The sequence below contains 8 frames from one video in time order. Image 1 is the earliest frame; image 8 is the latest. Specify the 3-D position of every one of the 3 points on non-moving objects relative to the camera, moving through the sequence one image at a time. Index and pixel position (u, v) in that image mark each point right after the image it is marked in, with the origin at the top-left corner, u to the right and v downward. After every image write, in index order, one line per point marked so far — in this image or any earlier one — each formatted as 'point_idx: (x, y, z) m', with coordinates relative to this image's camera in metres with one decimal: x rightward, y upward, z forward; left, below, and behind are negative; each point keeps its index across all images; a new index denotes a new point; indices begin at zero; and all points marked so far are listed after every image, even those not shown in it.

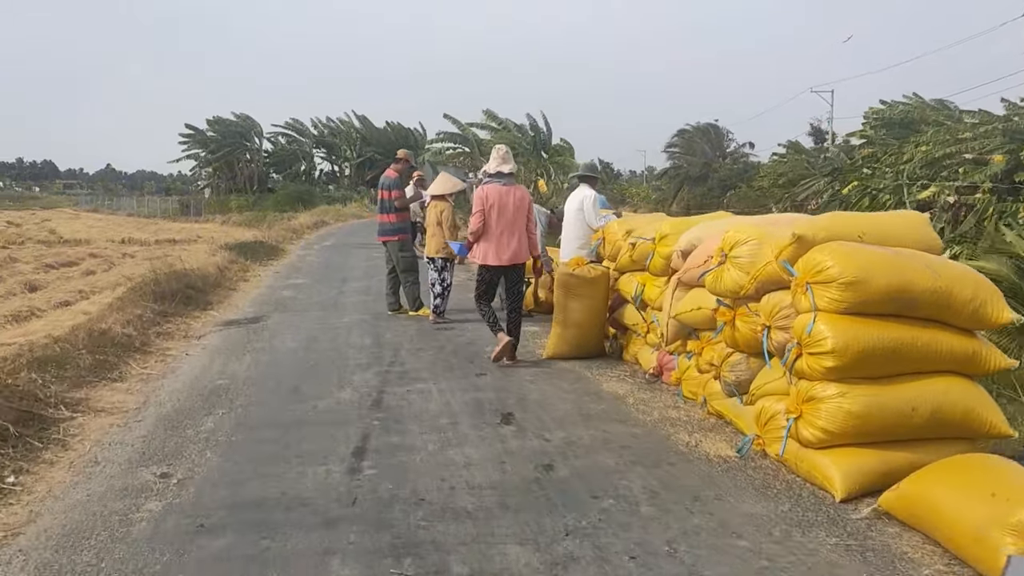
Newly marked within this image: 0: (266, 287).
0: (-3.2, 0.0, +12.2) m
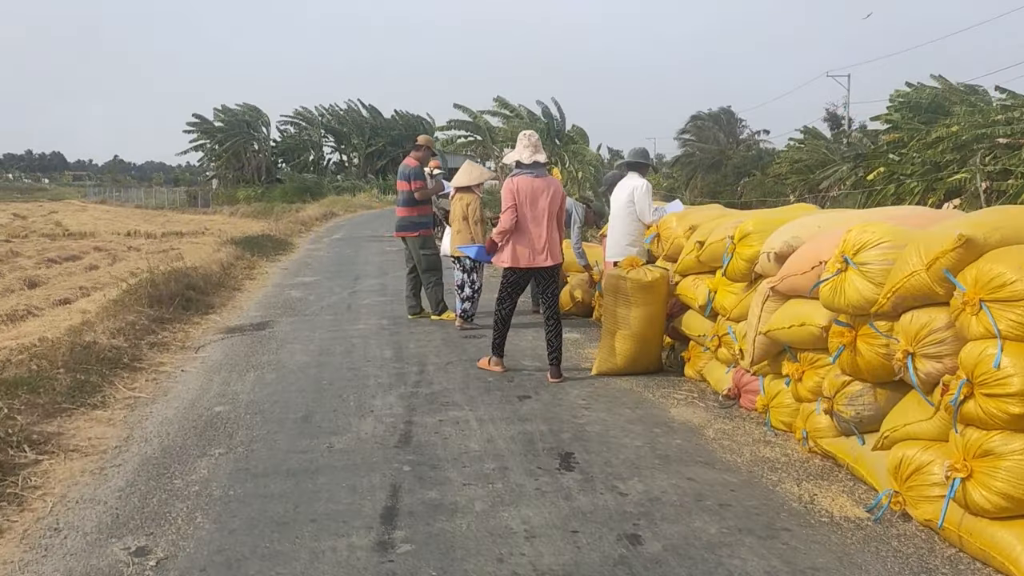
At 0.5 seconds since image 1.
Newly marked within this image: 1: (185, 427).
0: (-2.9, 0.0, +11.3) m
1: (-1.7, -0.7, +4.8) m
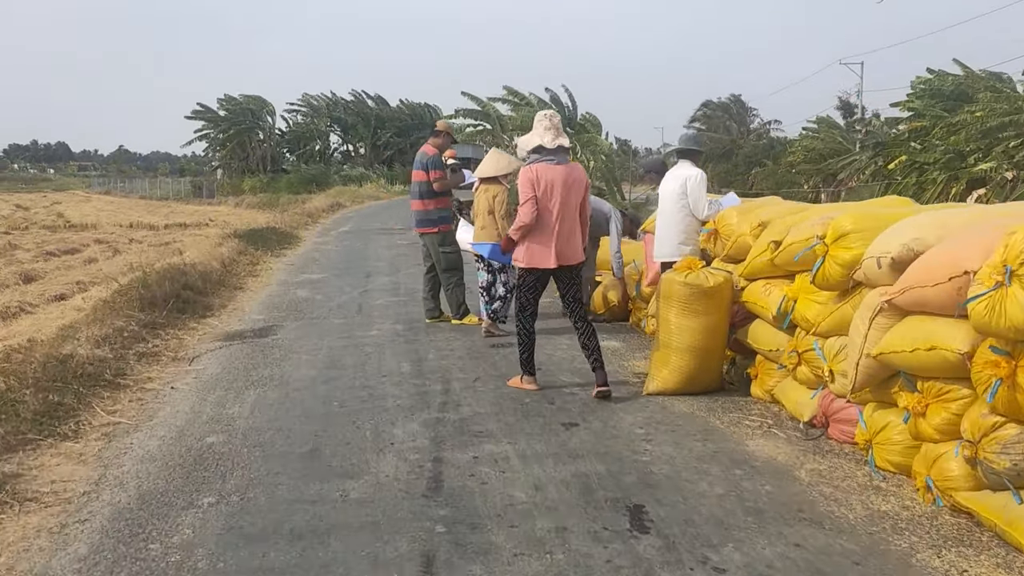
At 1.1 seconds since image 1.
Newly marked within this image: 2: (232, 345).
0: (-2.6, 0.0, +10.5) m
1: (-1.5, -0.8, +4.1) m
2: (-2.1, -0.4, +6.9) m
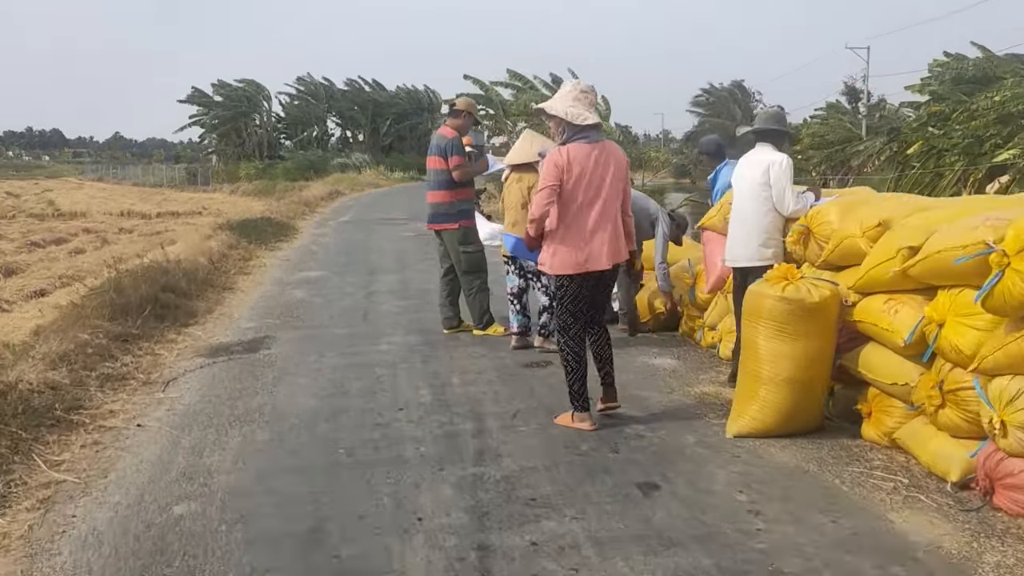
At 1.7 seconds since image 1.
0: (-2.4, 0.0, +9.4) m
1: (-1.3, -0.9, +3.0) m
2: (-1.9, -0.5, +5.9) m
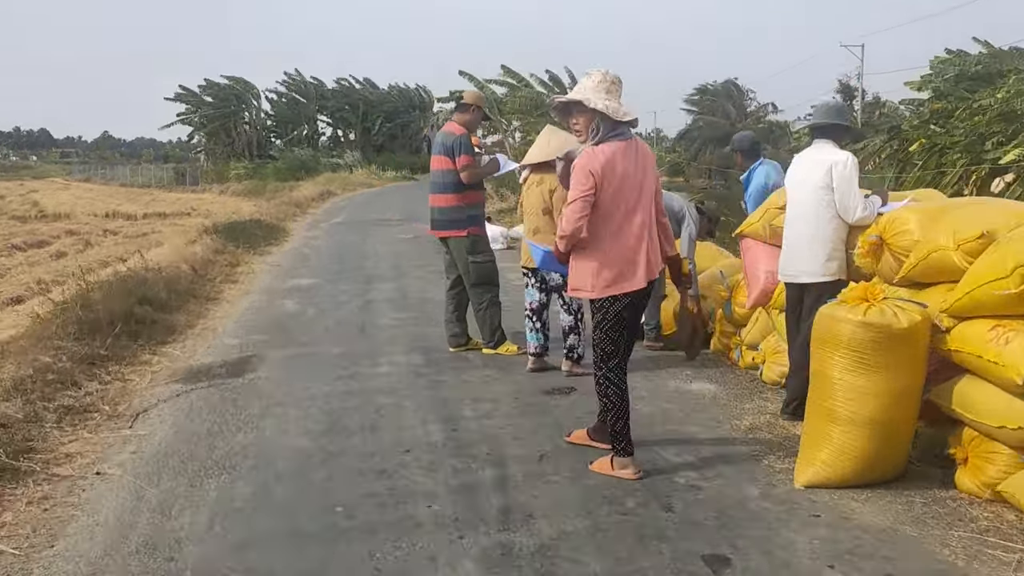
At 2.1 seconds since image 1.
0: (-2.4, -0.1, +8.7) m
1: (-1.1, -1.0, +2.3) m
2: (-1.8, -0.6, +5.2) m
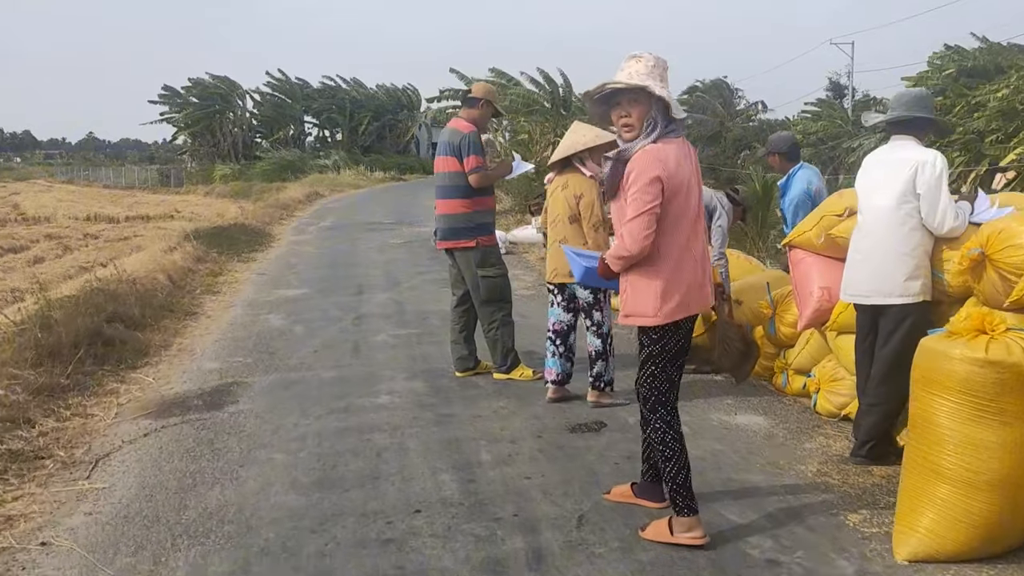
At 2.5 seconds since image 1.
0: (-2.3, -0.2, +8.0) m
1: (-1.0, -1.1, +1.7) m
2: (-1.7, -0.7, +4.5) m
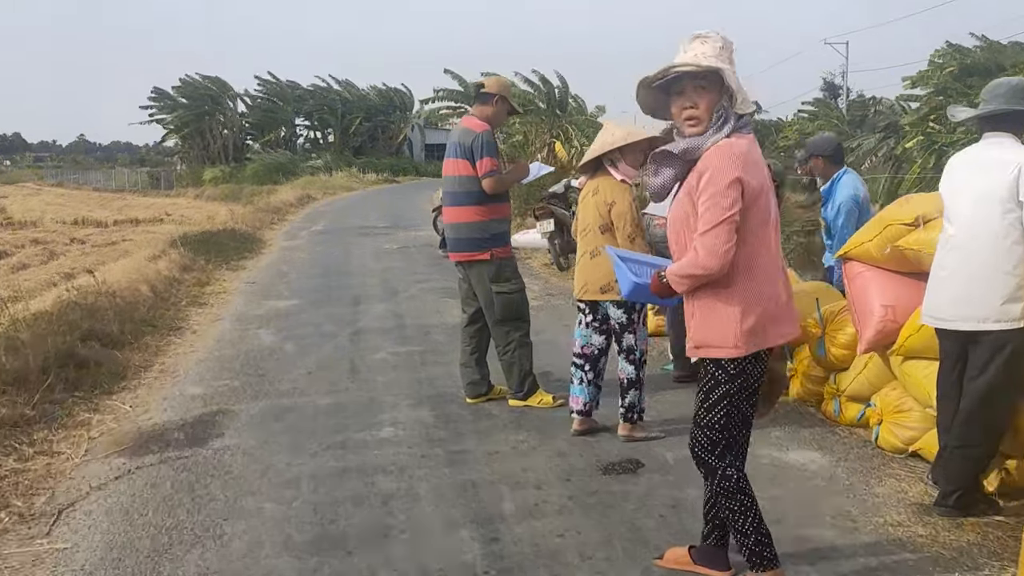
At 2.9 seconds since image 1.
0: (-2.3, -0.3, +7.5) m
1: (-0.9, -1.1, +1.1) m
2: (-1.6, -0.8, +4.0) m
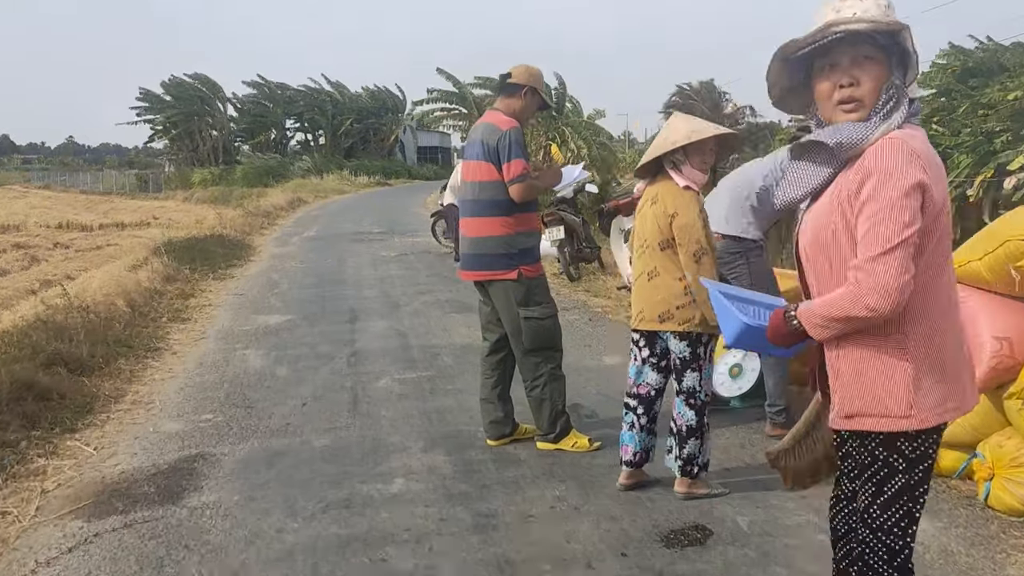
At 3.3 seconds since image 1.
0: (-2.2, -0.4, +6.8) m
1: (-0.7, -1.2, +0.4) m
2: (-1.5, -0.9, +3.3) m
